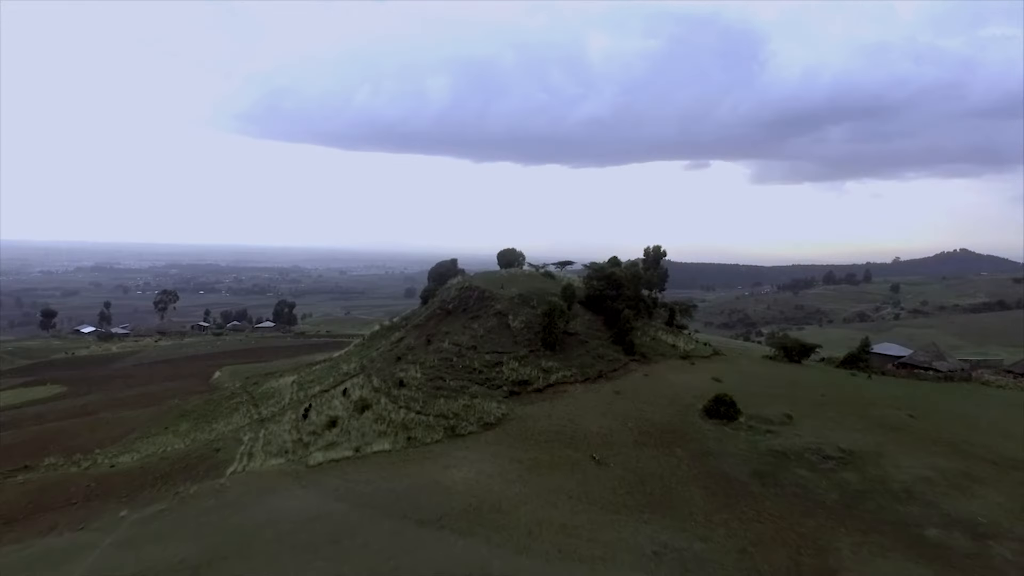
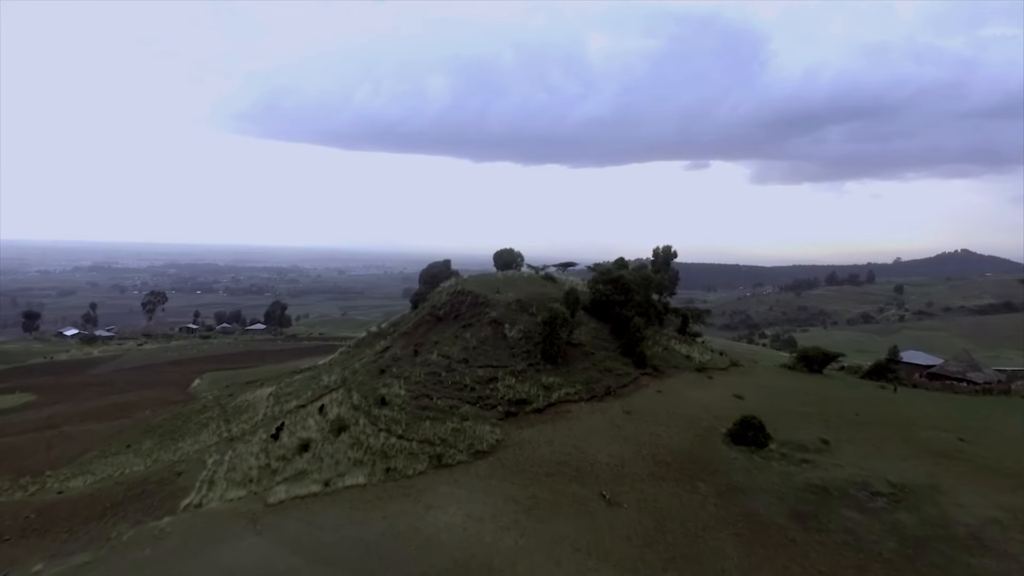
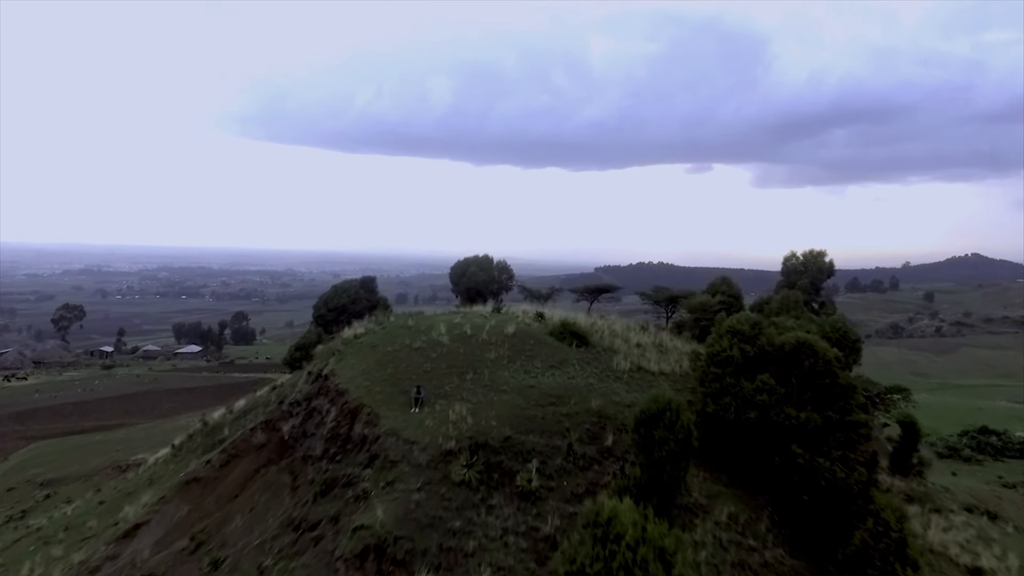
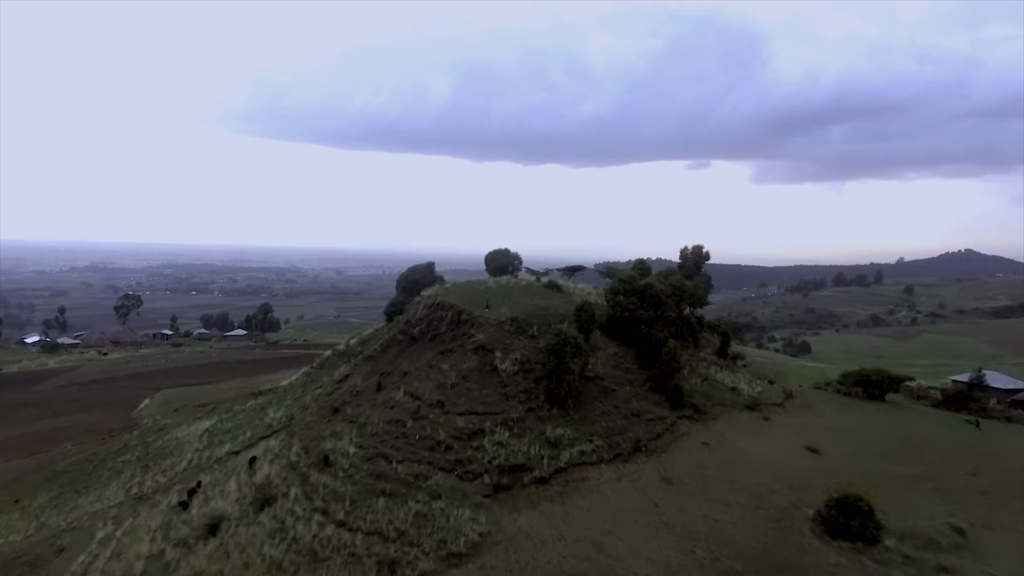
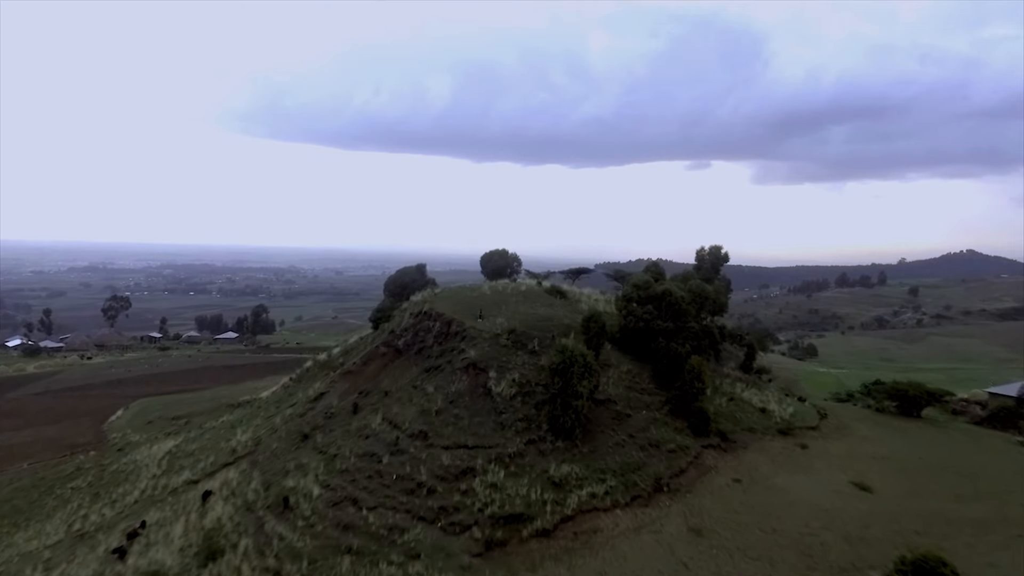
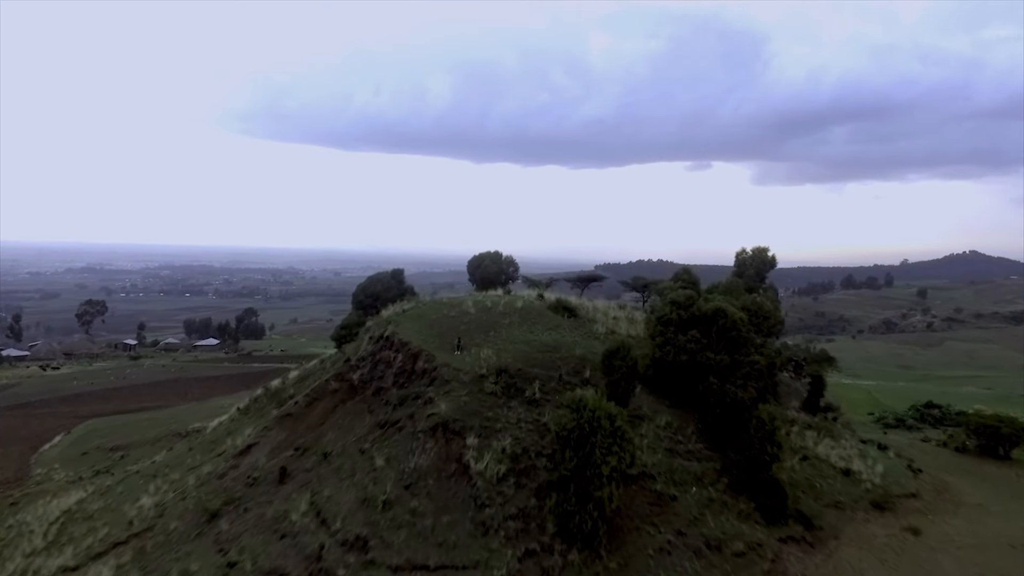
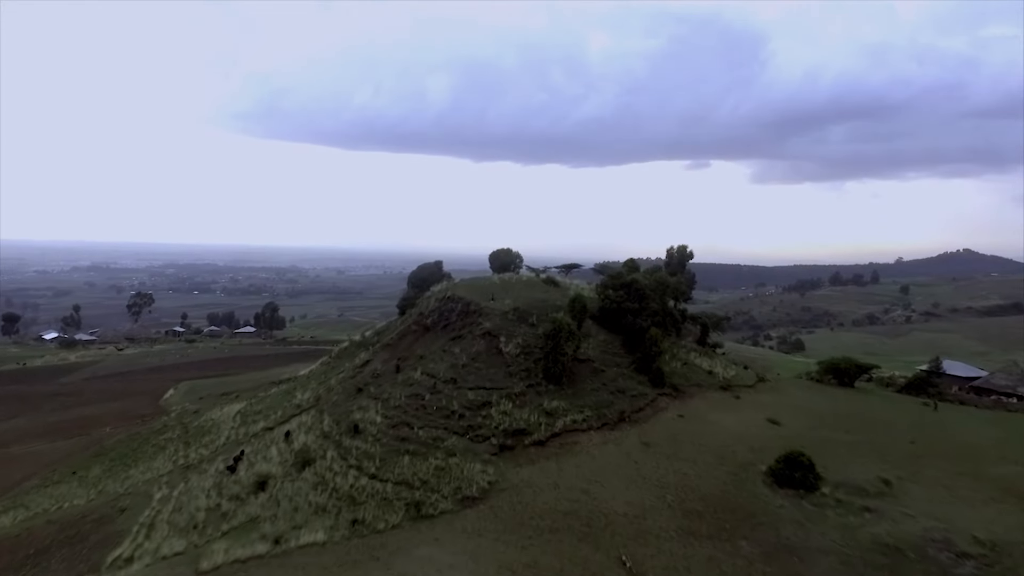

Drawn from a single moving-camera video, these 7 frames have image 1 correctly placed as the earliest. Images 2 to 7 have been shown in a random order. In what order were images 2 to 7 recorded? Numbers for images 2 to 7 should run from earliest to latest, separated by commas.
2, 7, 4, 5, 6, 3
